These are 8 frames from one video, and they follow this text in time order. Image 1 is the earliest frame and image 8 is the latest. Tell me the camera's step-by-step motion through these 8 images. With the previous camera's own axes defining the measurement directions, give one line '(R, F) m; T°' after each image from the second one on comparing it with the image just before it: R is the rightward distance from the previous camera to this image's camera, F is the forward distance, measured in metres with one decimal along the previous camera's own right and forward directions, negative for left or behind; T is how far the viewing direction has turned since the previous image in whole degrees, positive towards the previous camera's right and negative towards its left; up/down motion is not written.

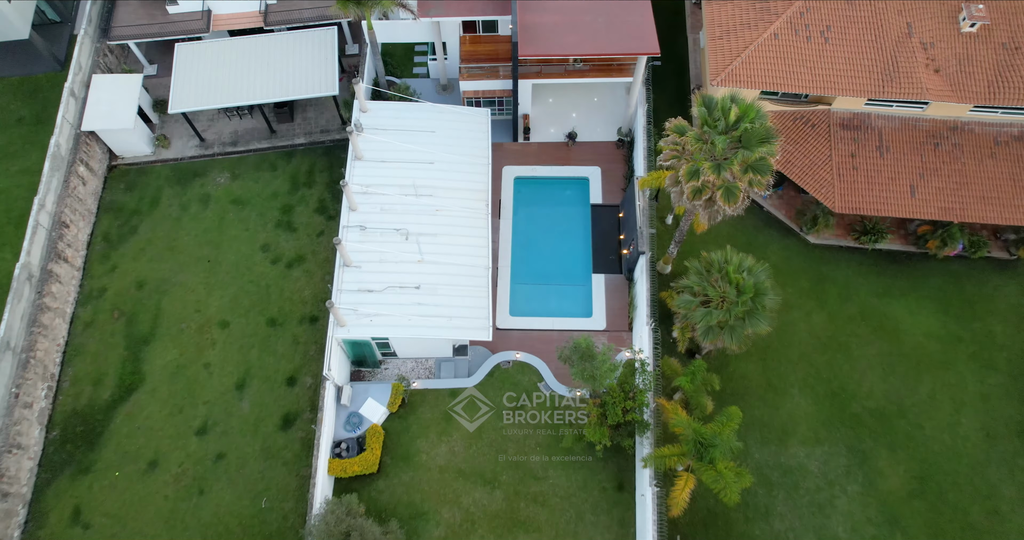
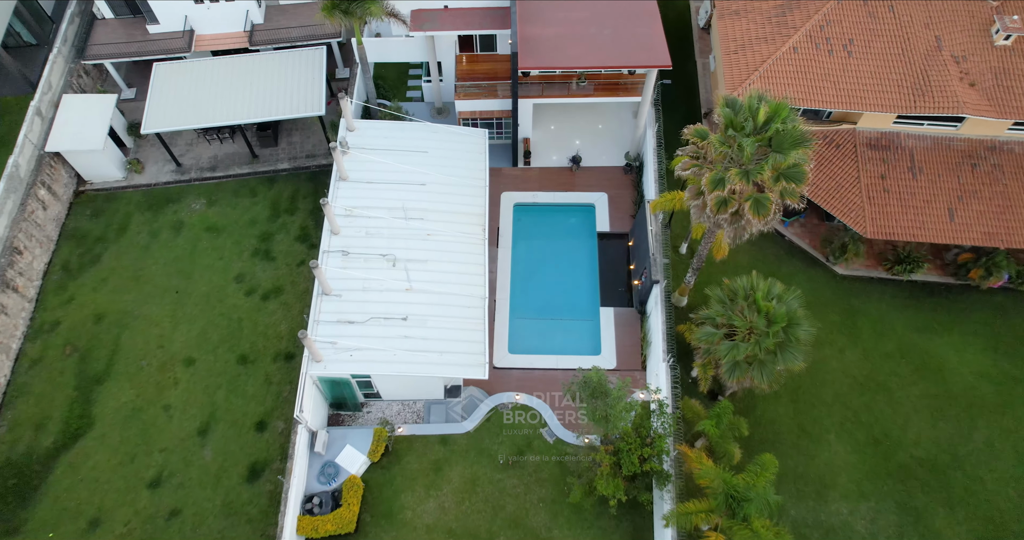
(0.0, +2.8) m; 0°
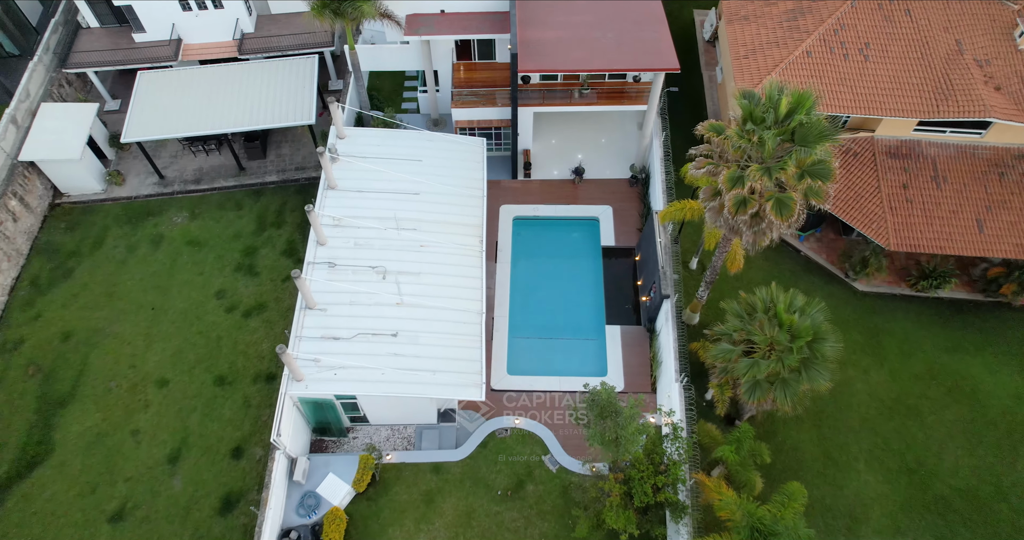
(0.0, +1.7) m; 0°
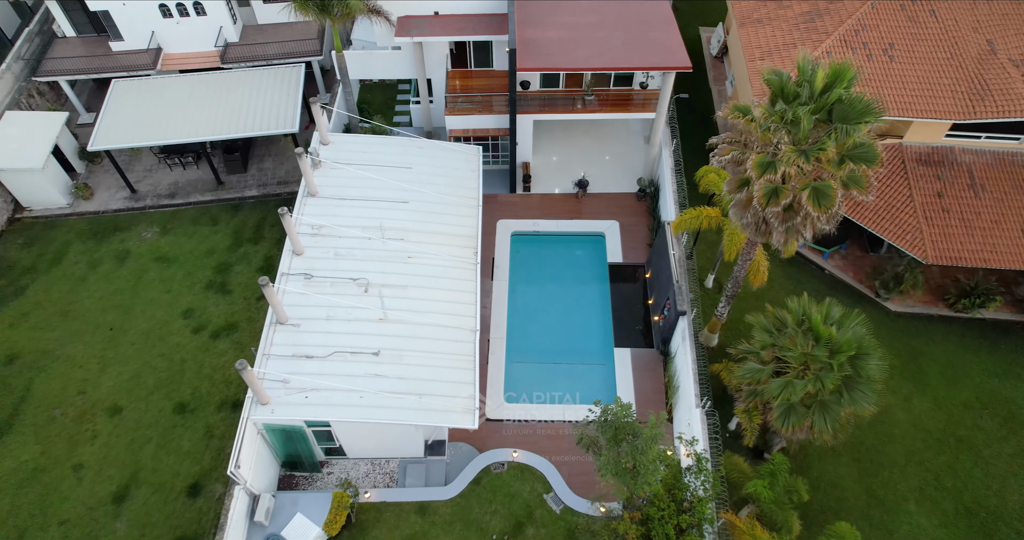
(+0.1, +2.4) m; 0°
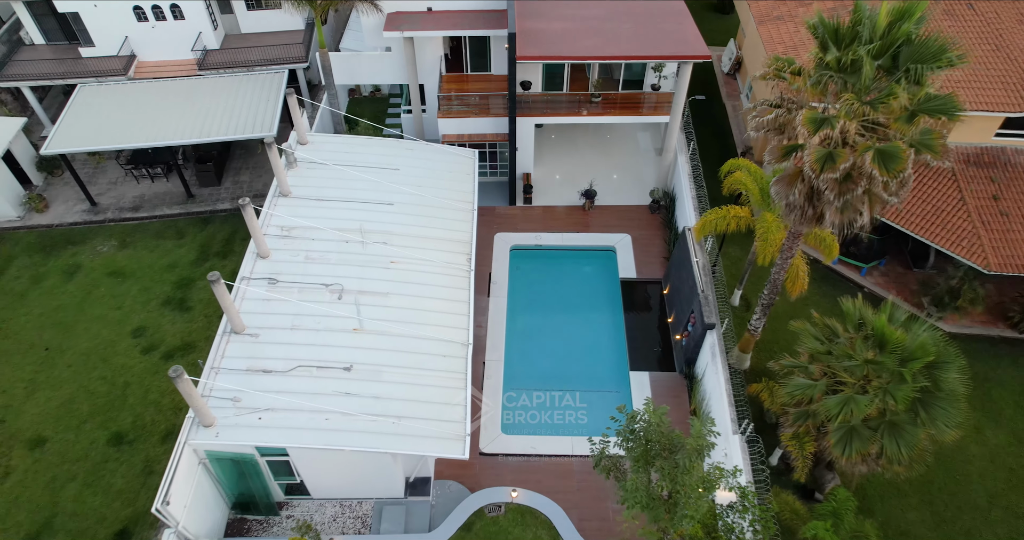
(0.0, +3.0) m; 0°
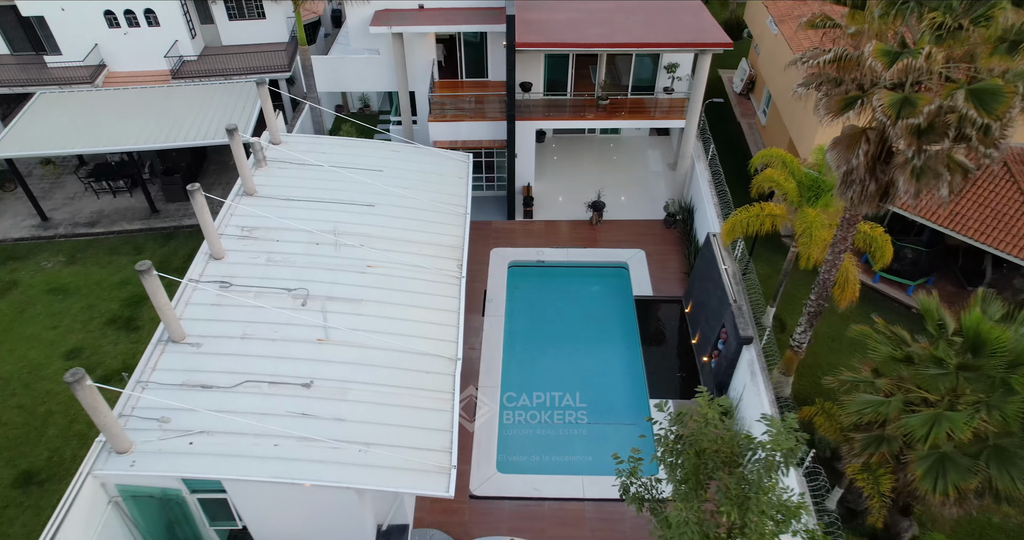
(0.0, +2.8) m; 0°
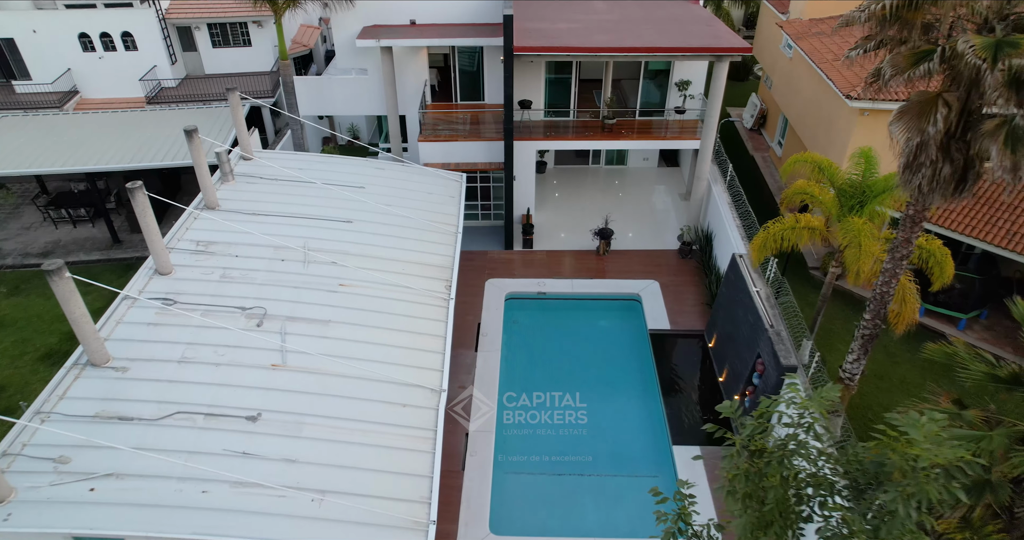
(+0.1, +2.3) m; 0°
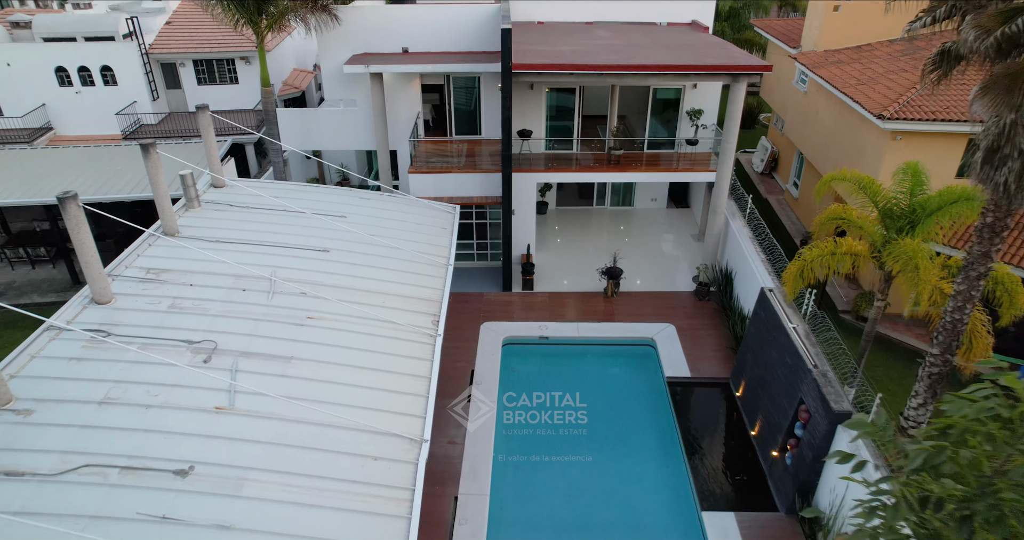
(0.0, +1.9) m; 0°
